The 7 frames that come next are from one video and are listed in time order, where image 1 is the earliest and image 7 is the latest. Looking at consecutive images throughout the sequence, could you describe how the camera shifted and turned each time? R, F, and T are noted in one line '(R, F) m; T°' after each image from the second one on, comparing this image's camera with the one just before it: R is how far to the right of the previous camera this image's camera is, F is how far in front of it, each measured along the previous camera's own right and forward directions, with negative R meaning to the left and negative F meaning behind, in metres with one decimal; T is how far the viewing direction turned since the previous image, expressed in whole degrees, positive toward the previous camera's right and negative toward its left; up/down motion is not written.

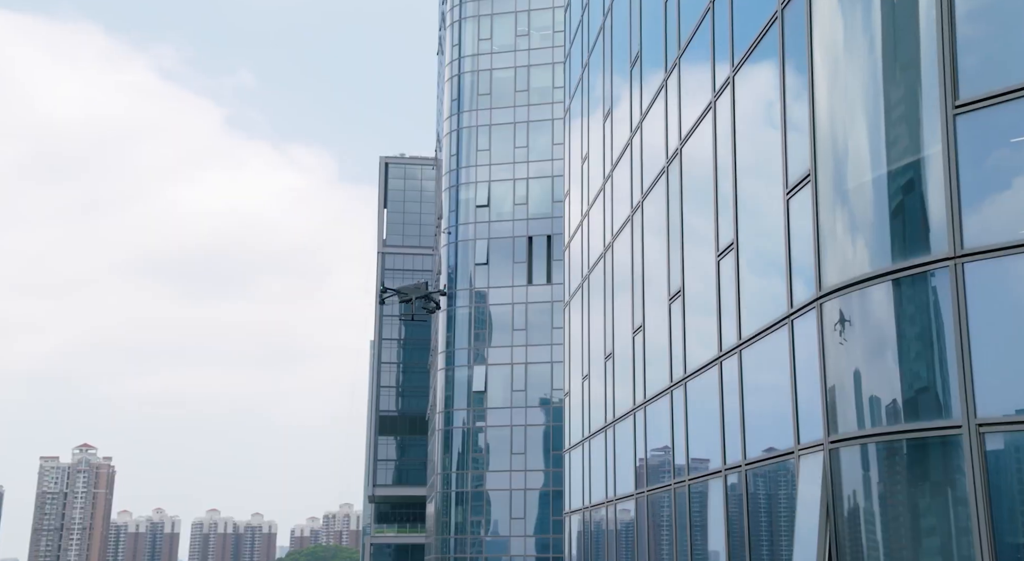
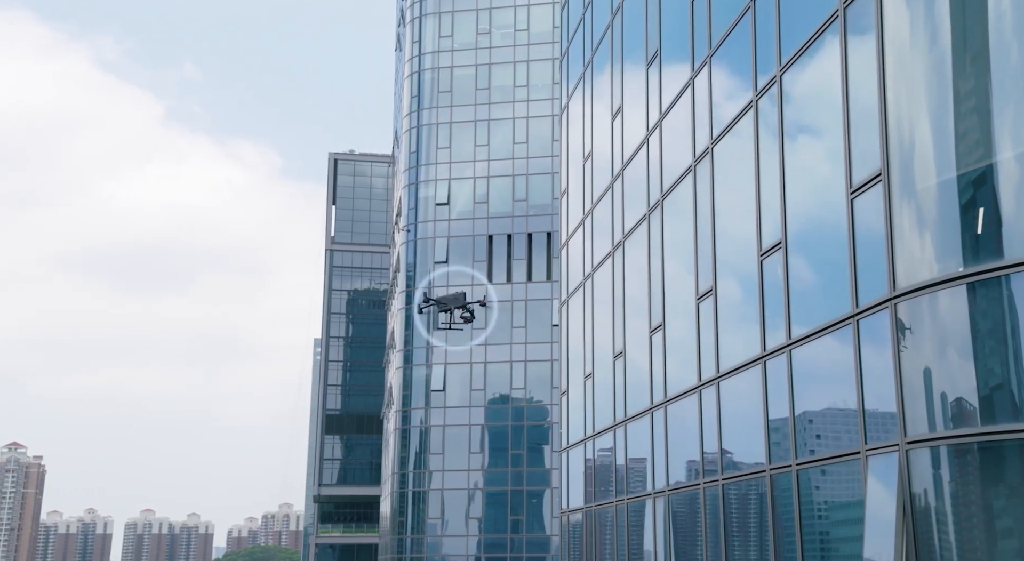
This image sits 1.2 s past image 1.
(-2.2, +0.4) m; +3°
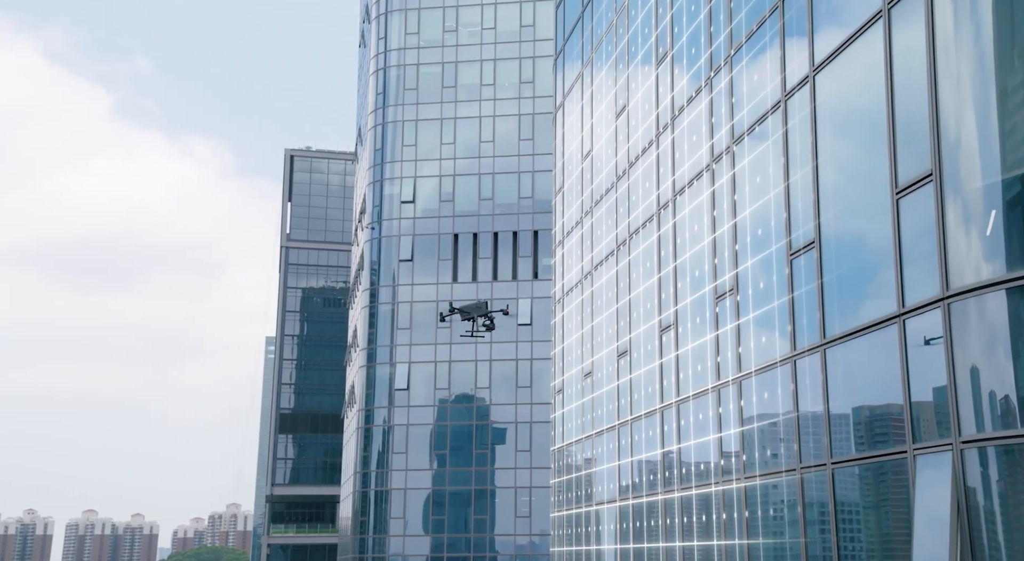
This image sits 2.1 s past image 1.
(-1.7, +0.2) m; +3°
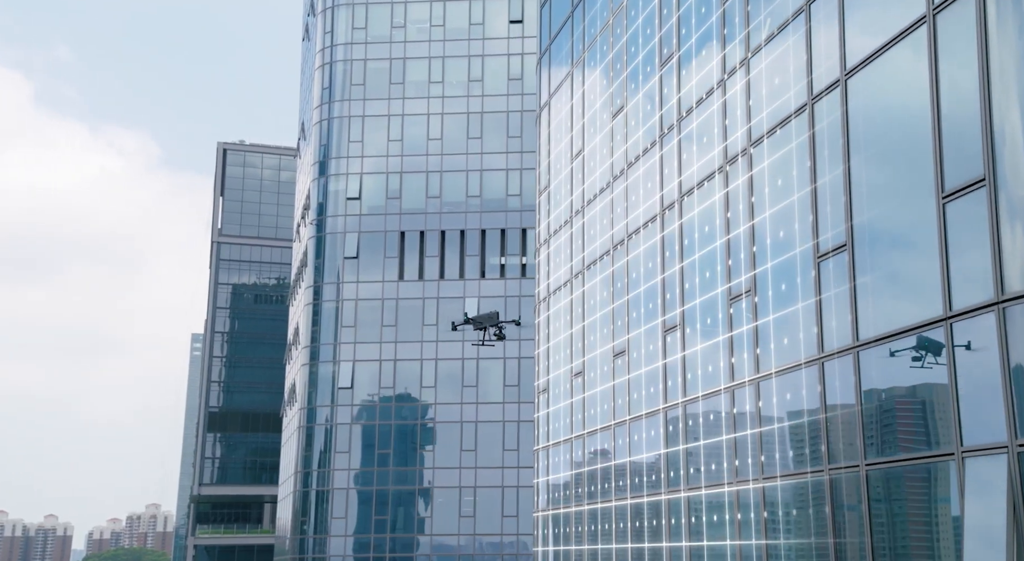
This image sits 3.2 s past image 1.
(-2.2, +0.3) m; +4°
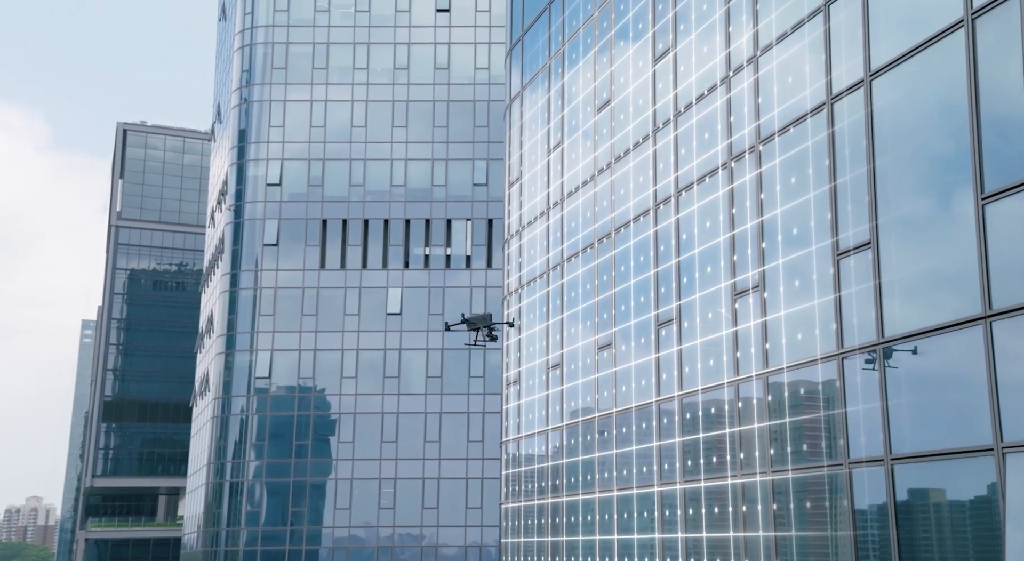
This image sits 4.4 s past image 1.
(-2.8, +0.4) m; +6°
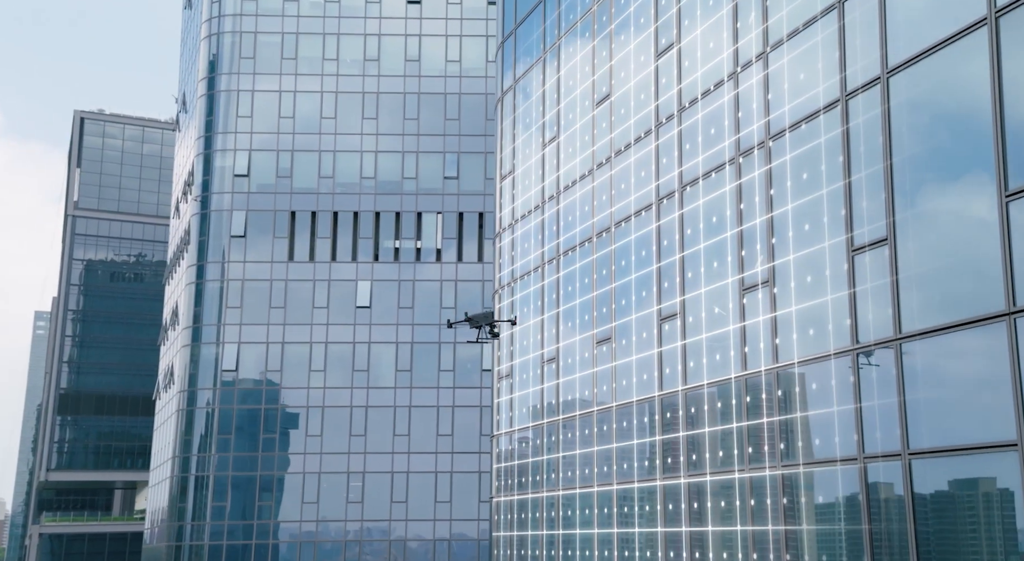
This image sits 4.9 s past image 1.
(-1.3, +0.2) m; +2°
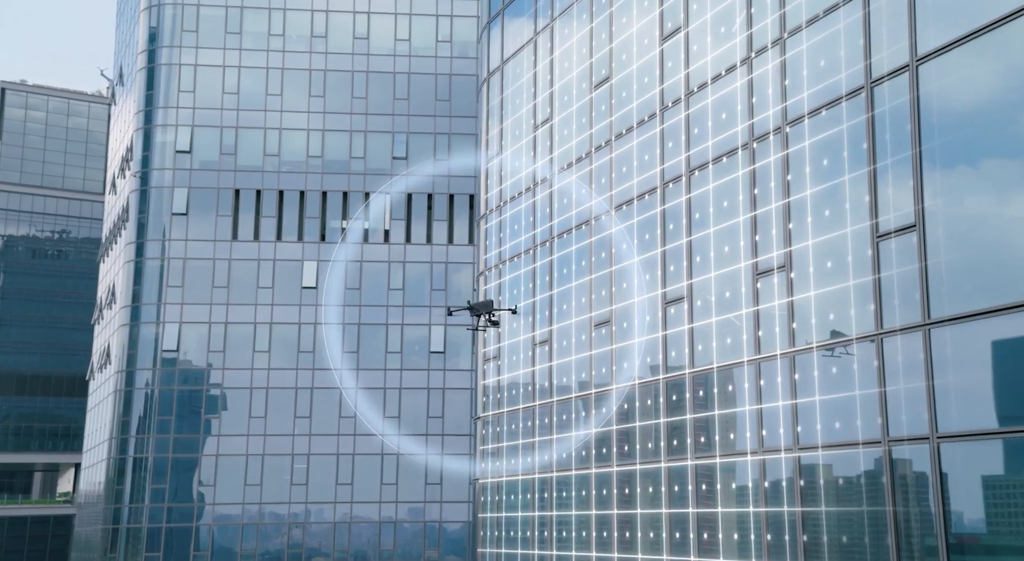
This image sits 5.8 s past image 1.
(-2.3, +0.3) m; +4°
